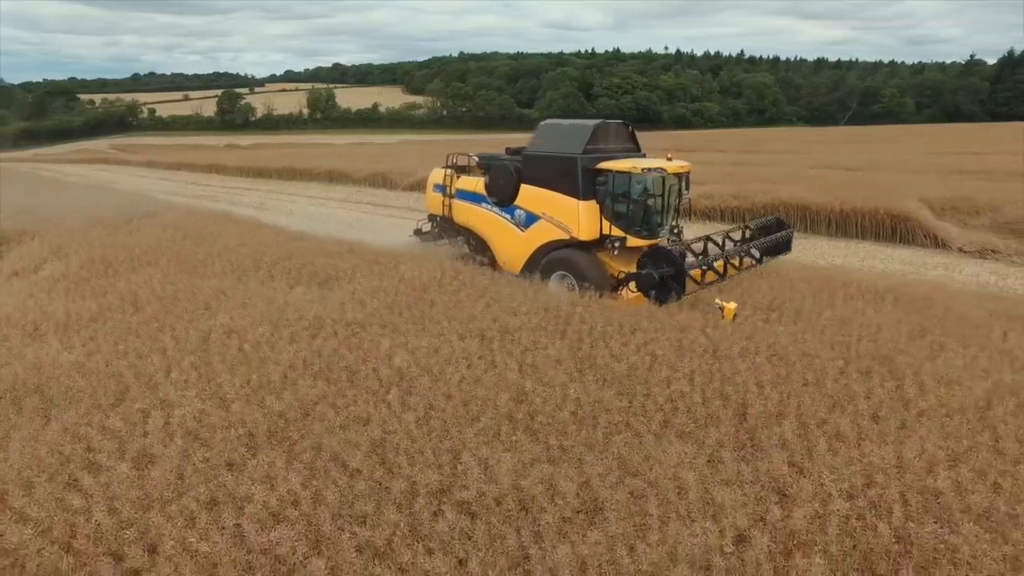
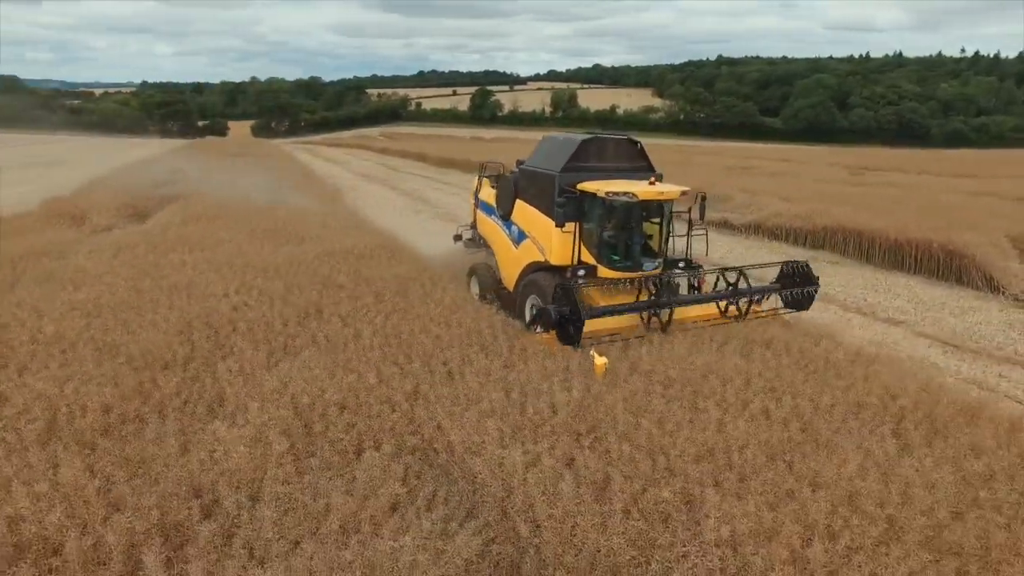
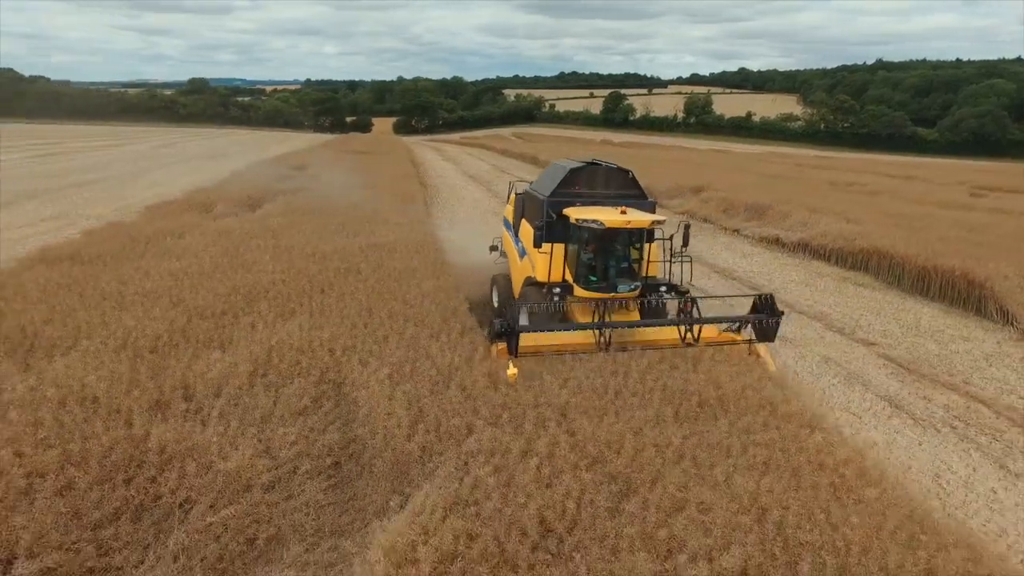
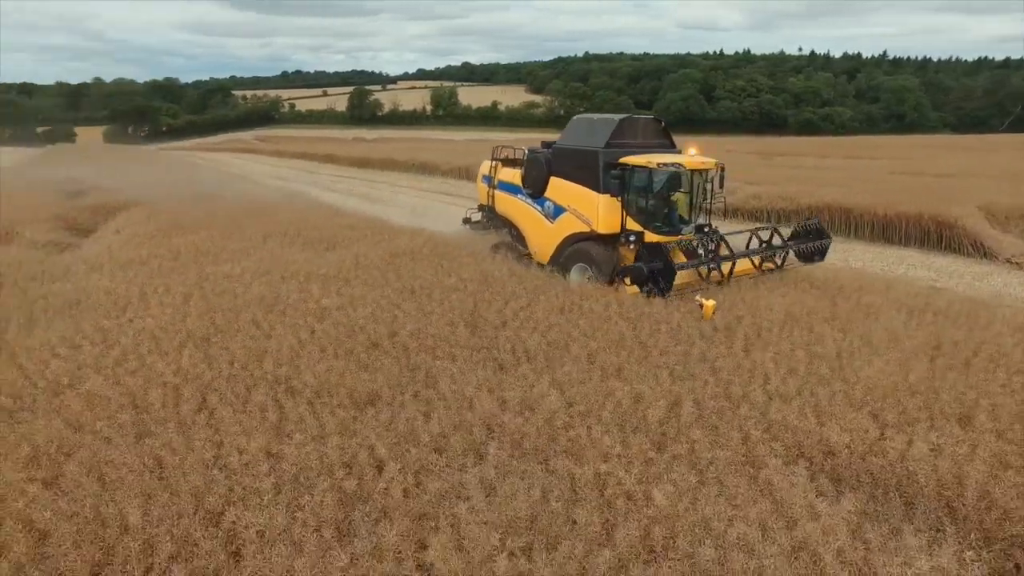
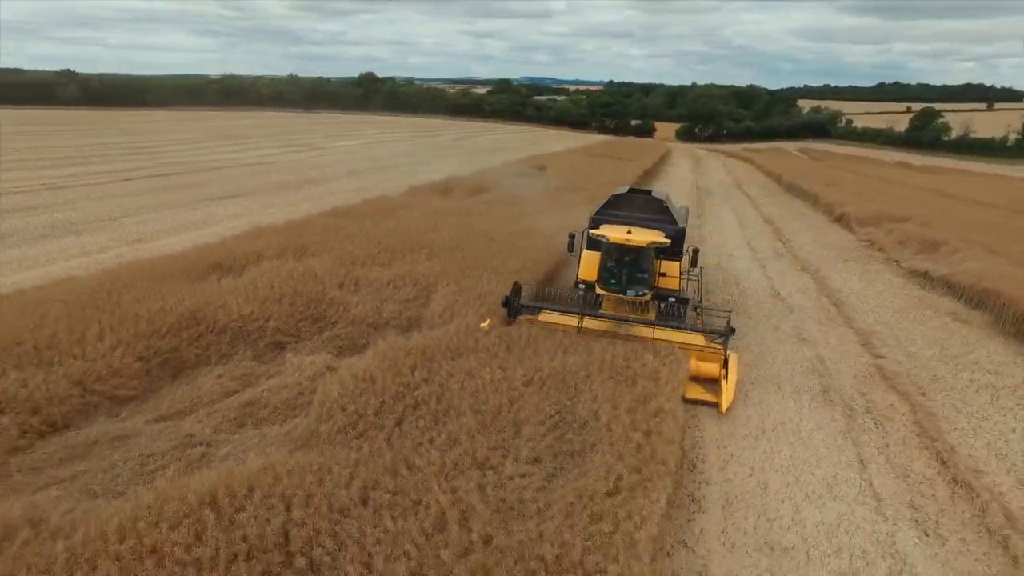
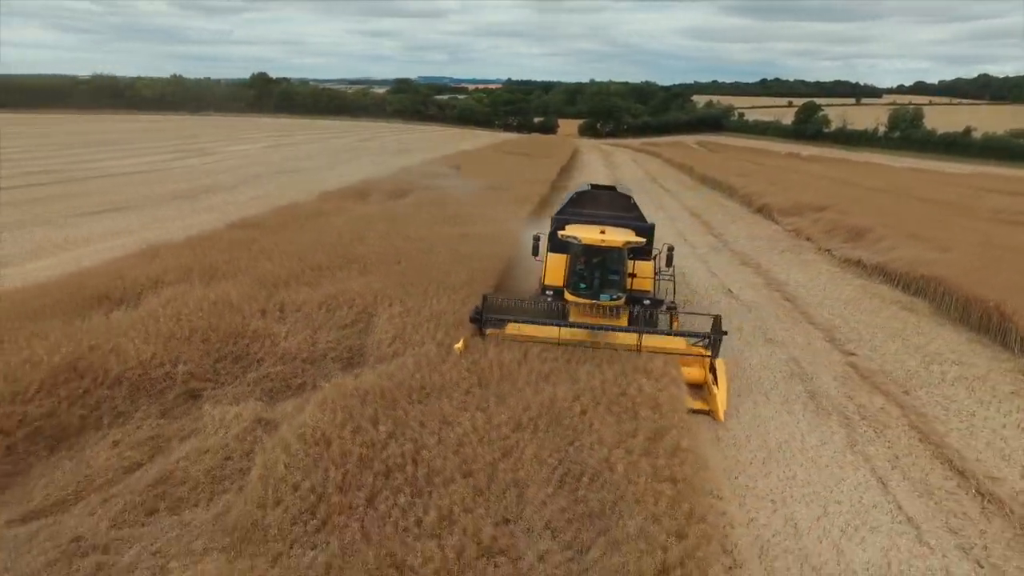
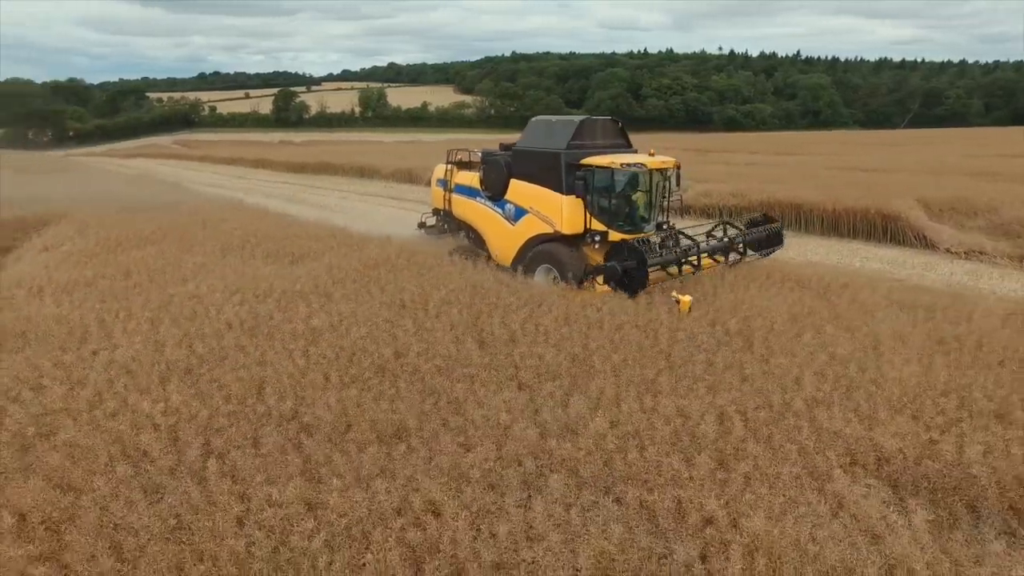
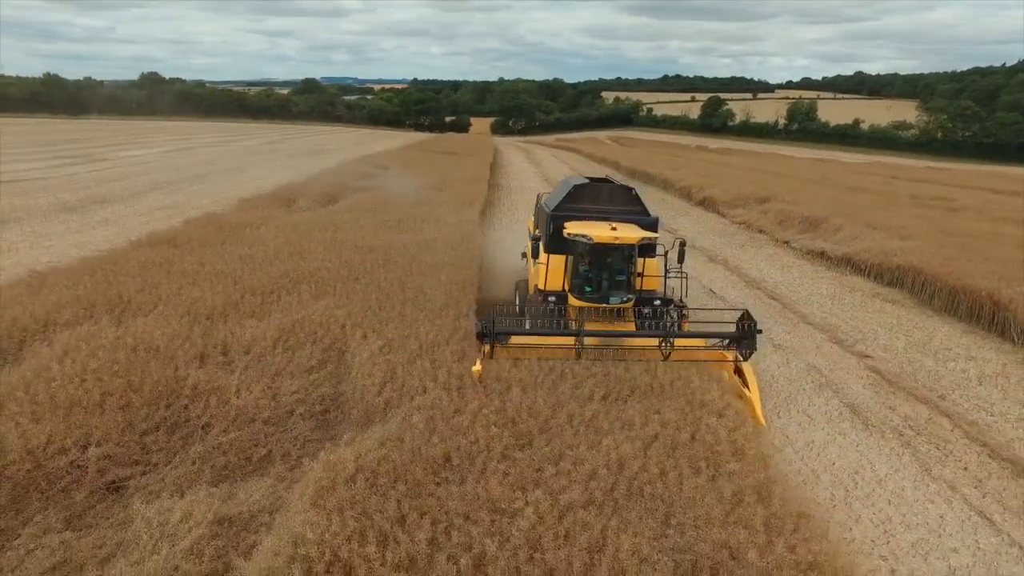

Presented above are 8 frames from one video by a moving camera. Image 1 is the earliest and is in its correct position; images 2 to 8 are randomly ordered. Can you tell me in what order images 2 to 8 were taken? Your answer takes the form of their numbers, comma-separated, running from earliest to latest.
7, 4, 2, 3, 8, 6, 5
